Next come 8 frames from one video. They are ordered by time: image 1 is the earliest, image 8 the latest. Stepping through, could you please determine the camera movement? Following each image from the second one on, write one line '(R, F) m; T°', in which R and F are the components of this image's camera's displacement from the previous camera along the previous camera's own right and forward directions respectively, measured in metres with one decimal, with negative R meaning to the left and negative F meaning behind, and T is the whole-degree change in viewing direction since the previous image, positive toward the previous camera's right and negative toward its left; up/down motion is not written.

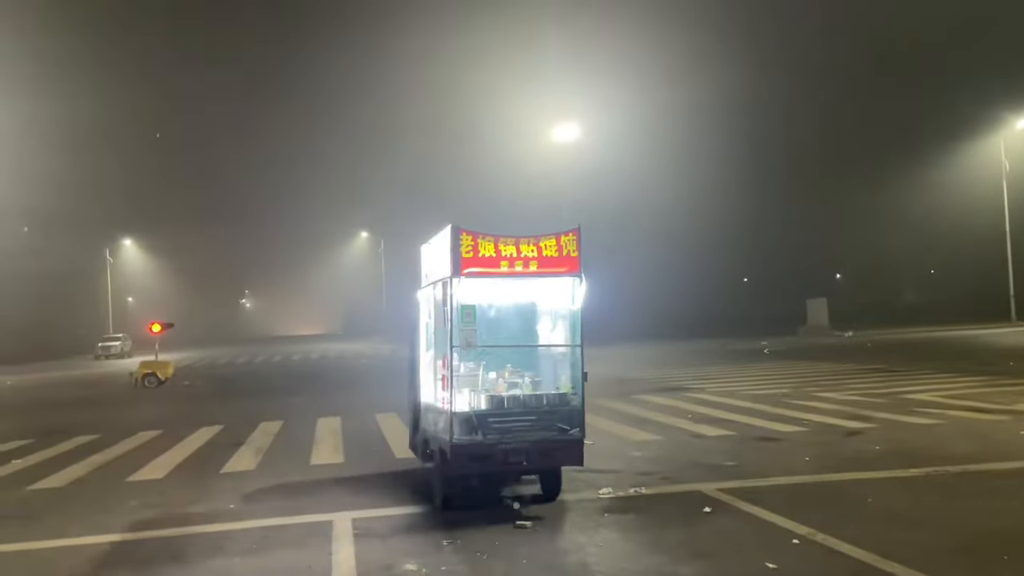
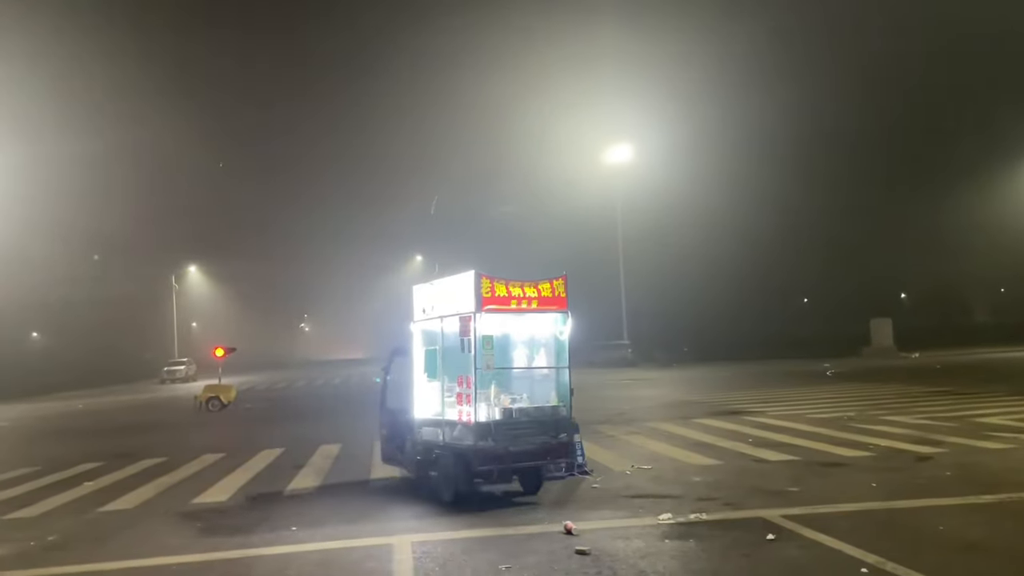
(0.0, 0.0) m; -4°
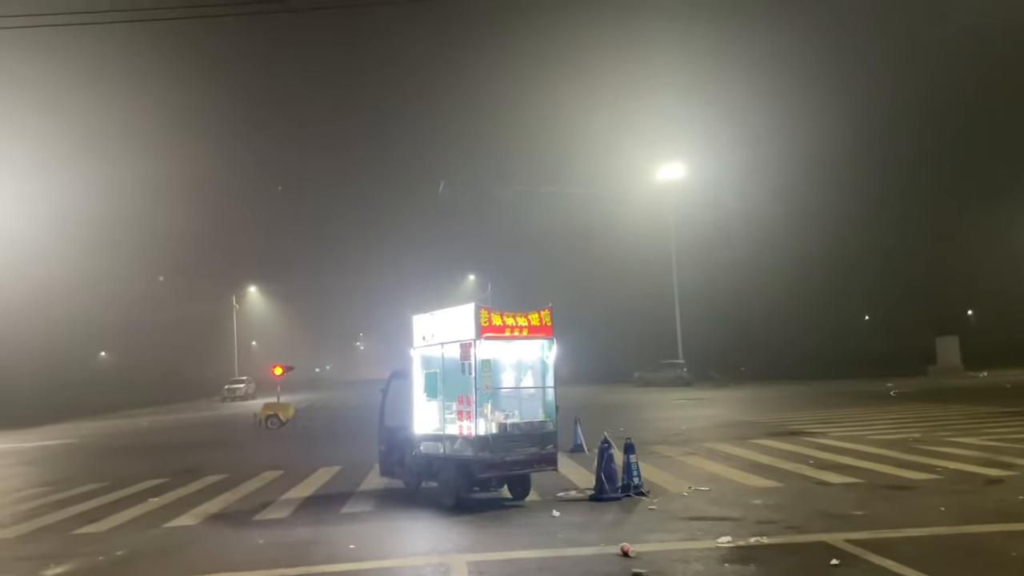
(0.0, 0.0) m; -4°
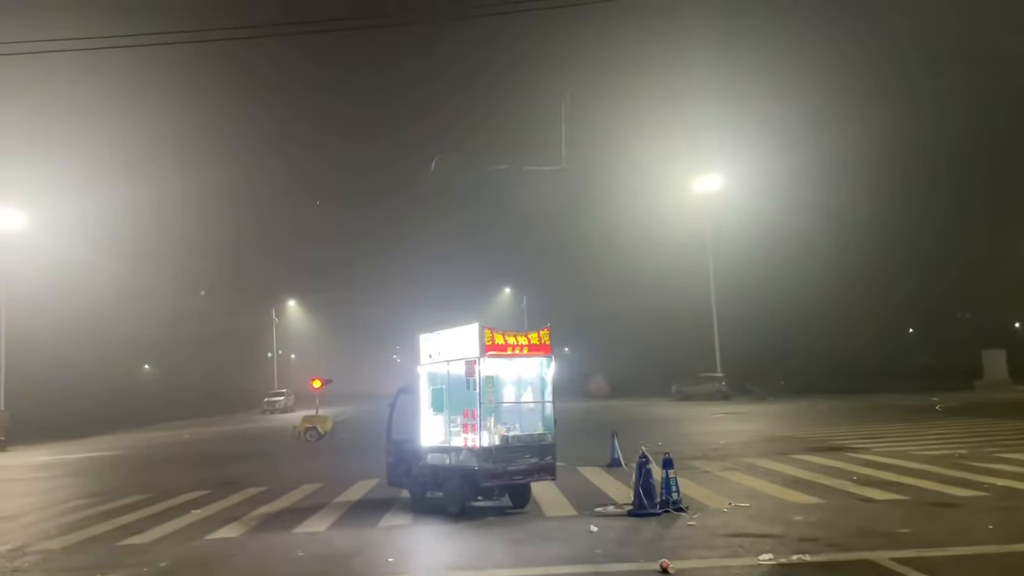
(0.0, 0.0) m; -2°
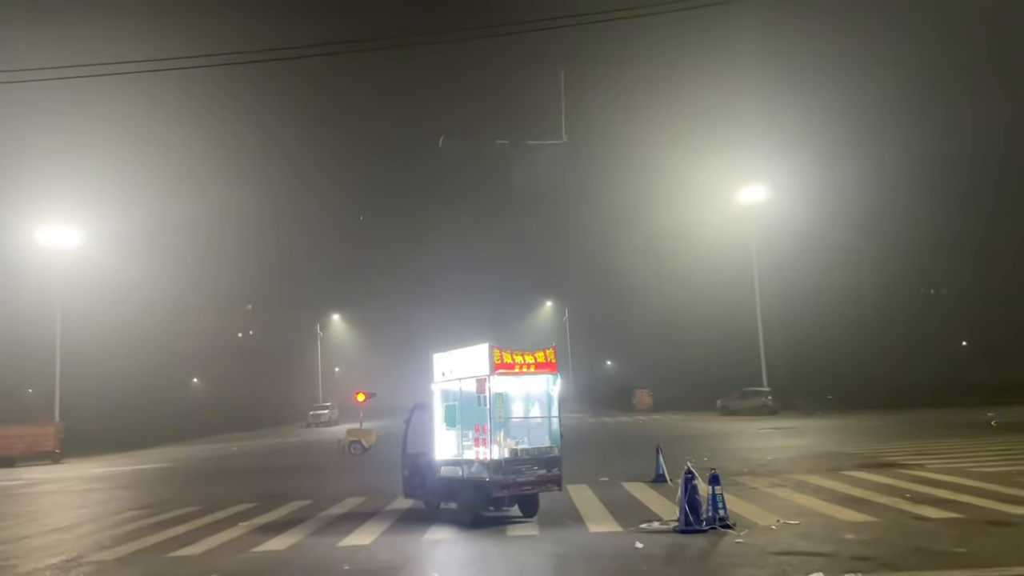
(0.0, 0.0) m; -3°
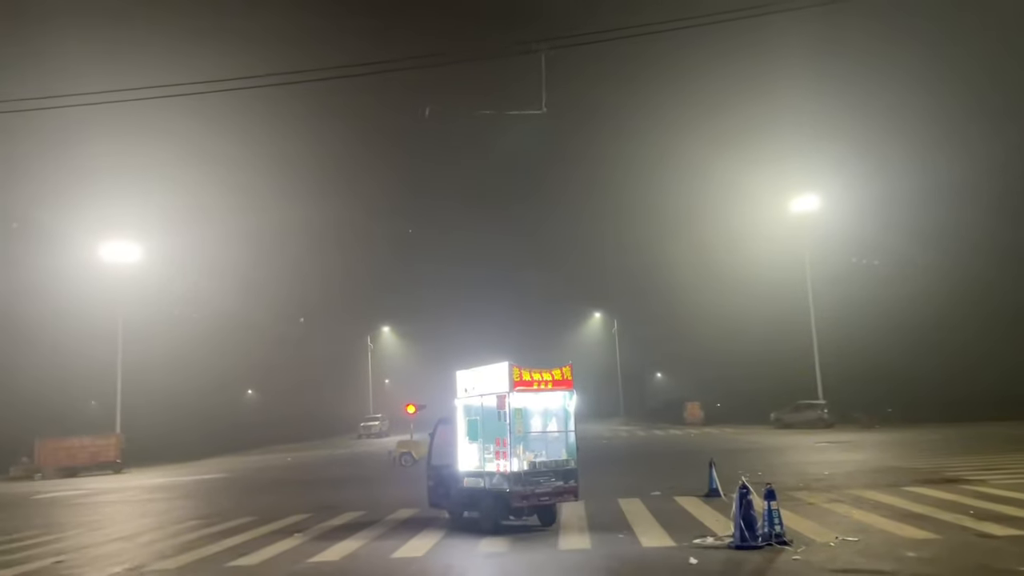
(0.0, 0.0) m; -3°
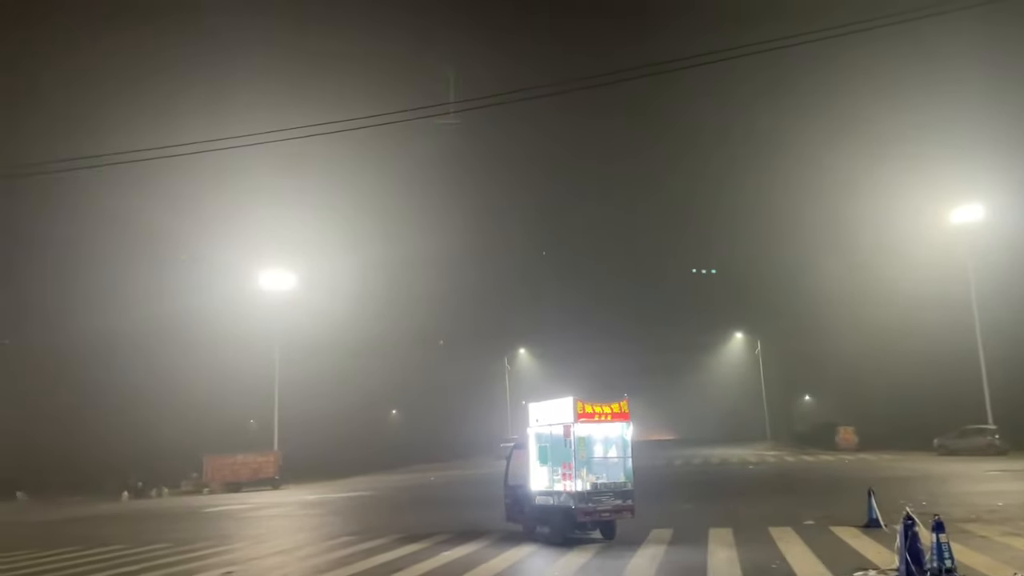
(+0.6, -0.6) m; -9°
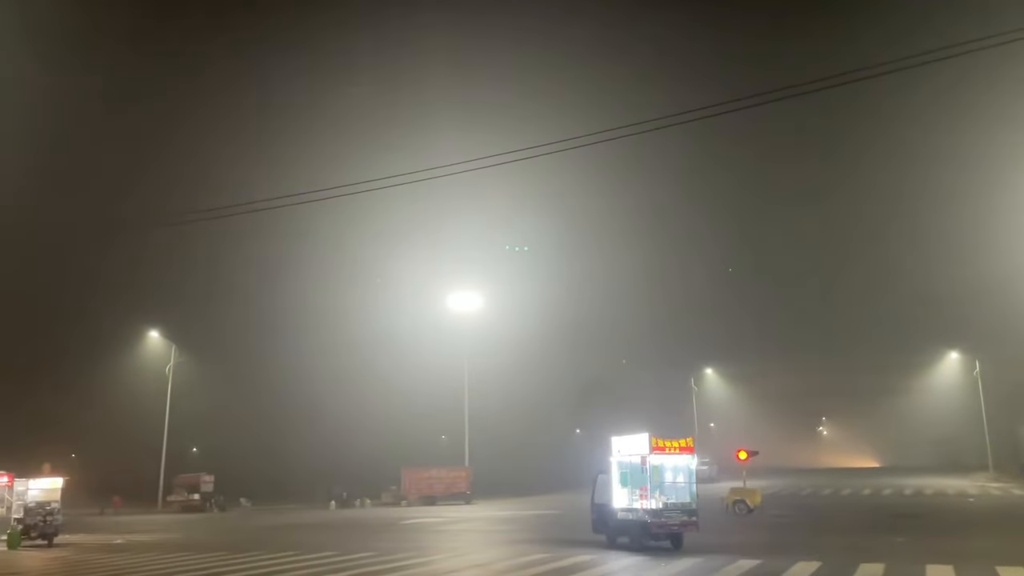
(+1.4, -2.3) m; -13°
